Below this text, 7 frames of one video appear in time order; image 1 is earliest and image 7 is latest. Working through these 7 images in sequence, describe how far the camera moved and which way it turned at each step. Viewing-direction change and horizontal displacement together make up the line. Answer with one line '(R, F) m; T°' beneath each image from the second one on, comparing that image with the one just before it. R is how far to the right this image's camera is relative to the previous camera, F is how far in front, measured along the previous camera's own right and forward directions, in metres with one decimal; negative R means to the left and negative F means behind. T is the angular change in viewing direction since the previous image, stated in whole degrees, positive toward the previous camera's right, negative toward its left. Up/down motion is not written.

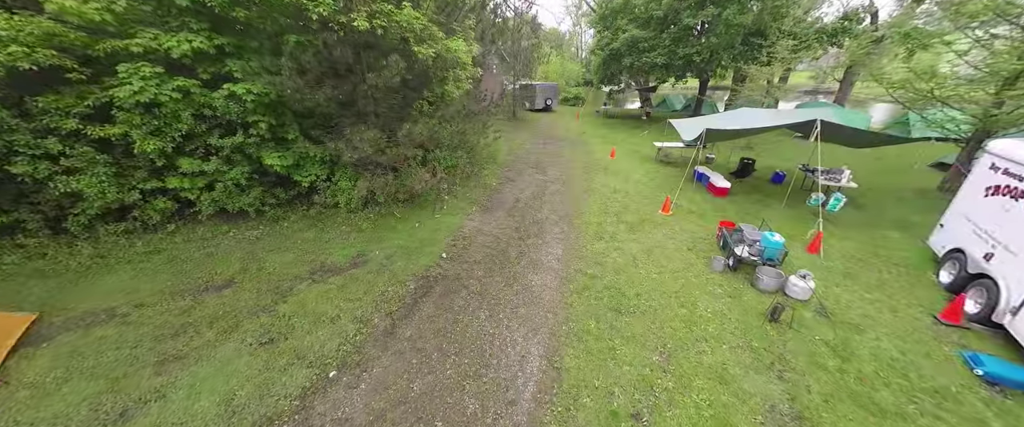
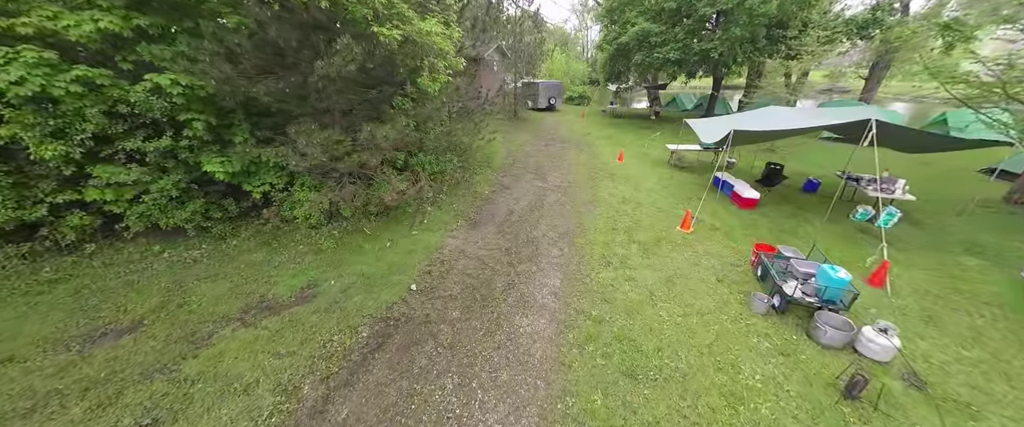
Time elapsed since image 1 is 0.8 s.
(+0.3, +1.1) m; -1°
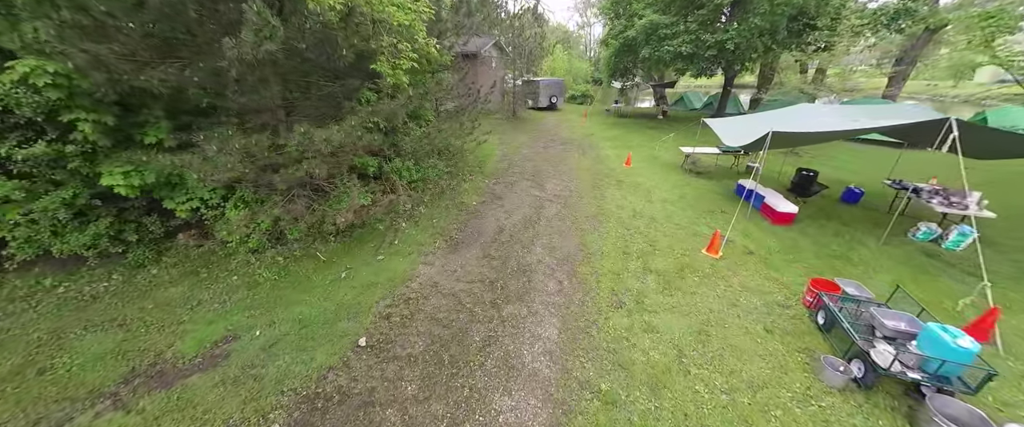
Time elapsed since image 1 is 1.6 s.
(+0.2, +1.2) m; 0°
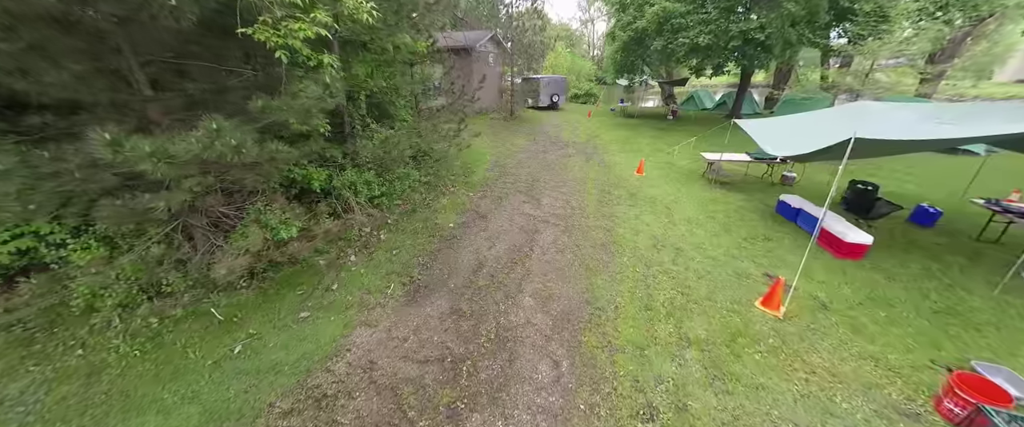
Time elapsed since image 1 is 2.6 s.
(+0.3, +1.5) m; 0°
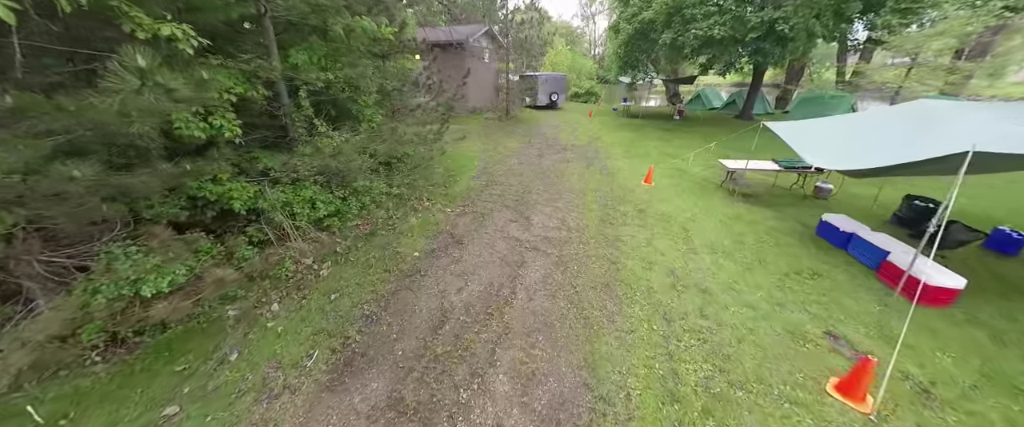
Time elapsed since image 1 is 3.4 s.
(+0.3, +1.2) m; 0°
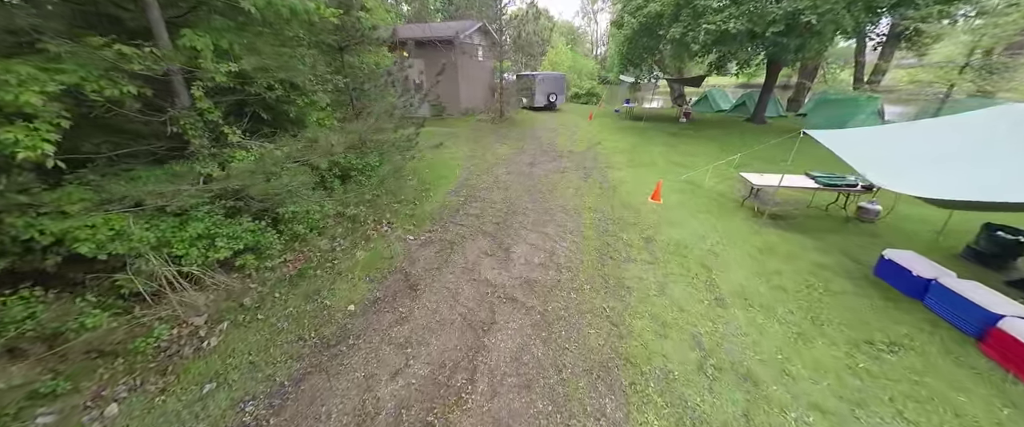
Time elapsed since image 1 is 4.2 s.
(+0.4, +1.2) m; 0°
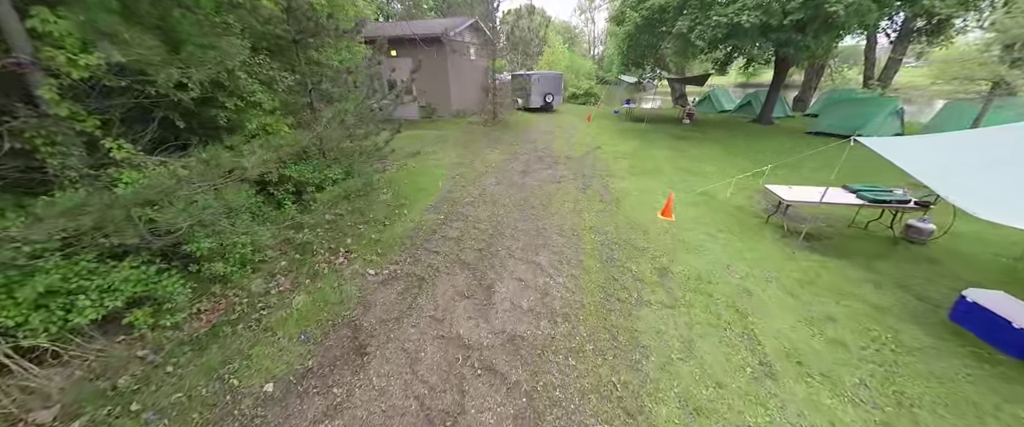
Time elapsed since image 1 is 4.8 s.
(+0.2, +0.9) m; 0°
